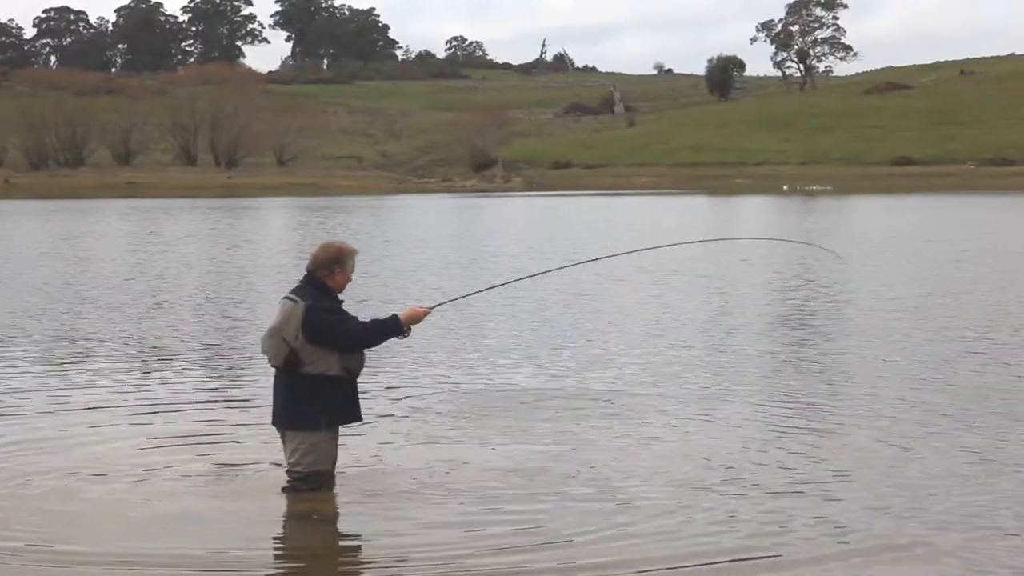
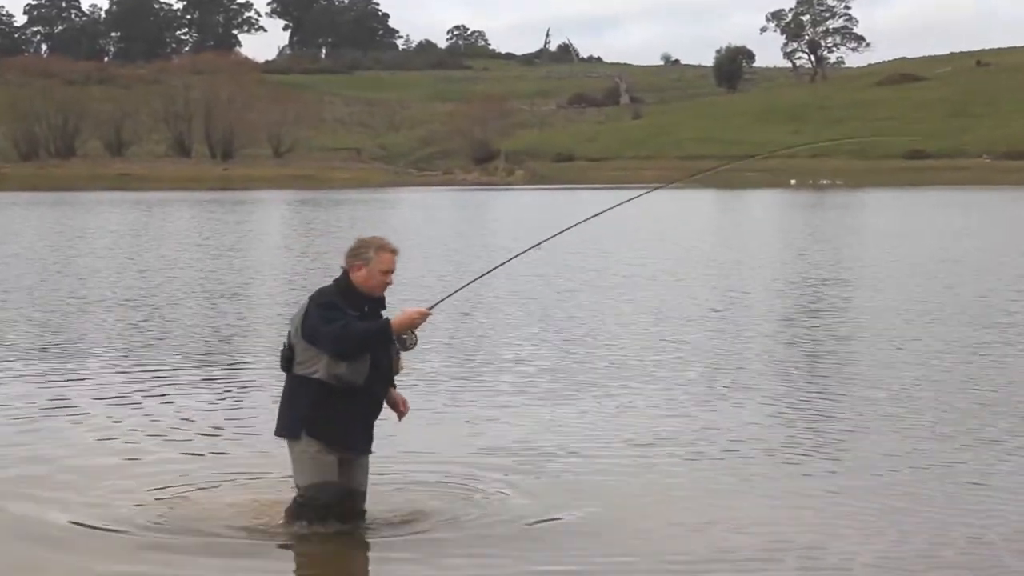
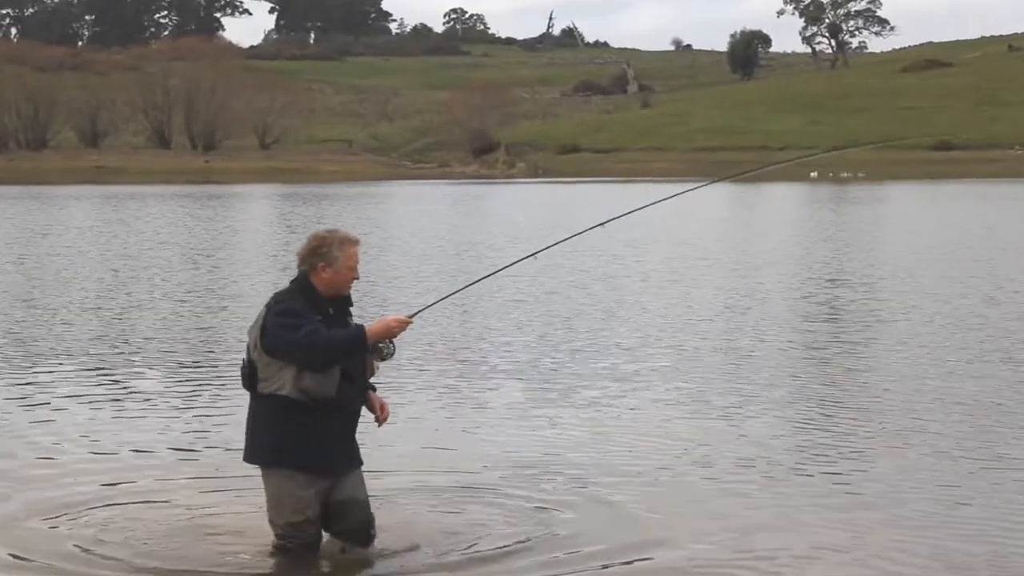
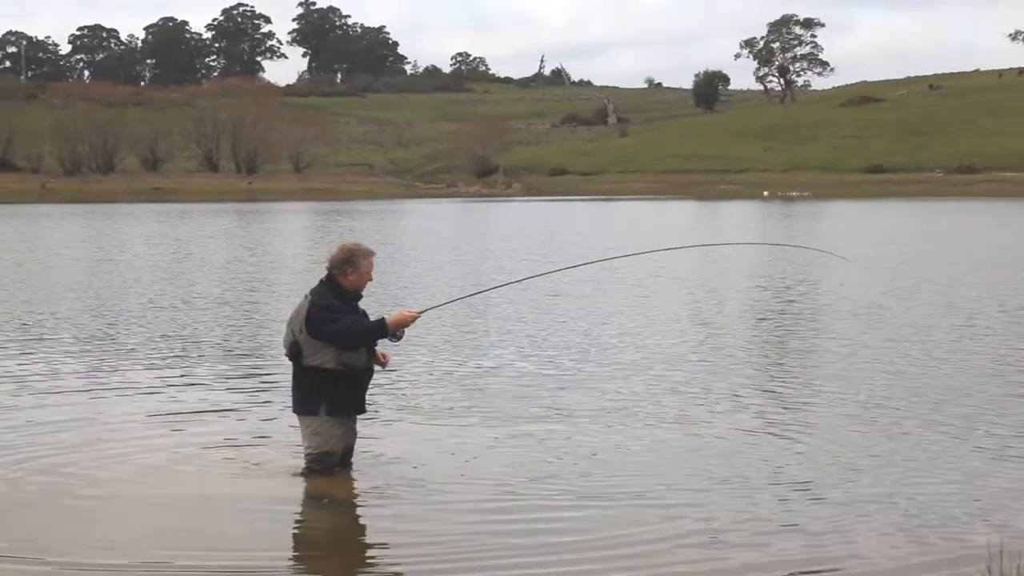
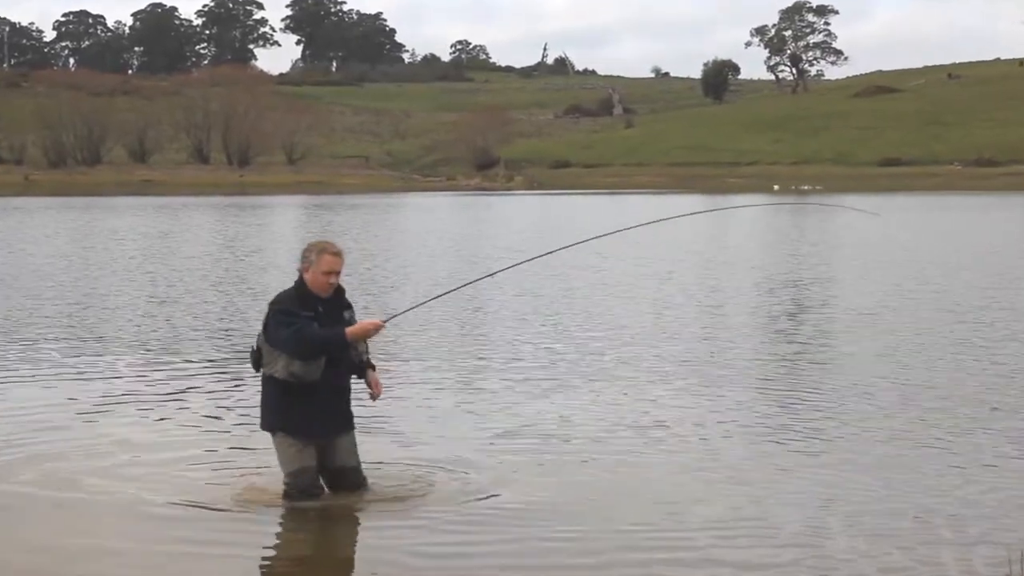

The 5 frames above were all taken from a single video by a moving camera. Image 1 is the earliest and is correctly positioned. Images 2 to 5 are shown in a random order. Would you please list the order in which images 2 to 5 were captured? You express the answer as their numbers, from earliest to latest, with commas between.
4, 5, 2, 3
